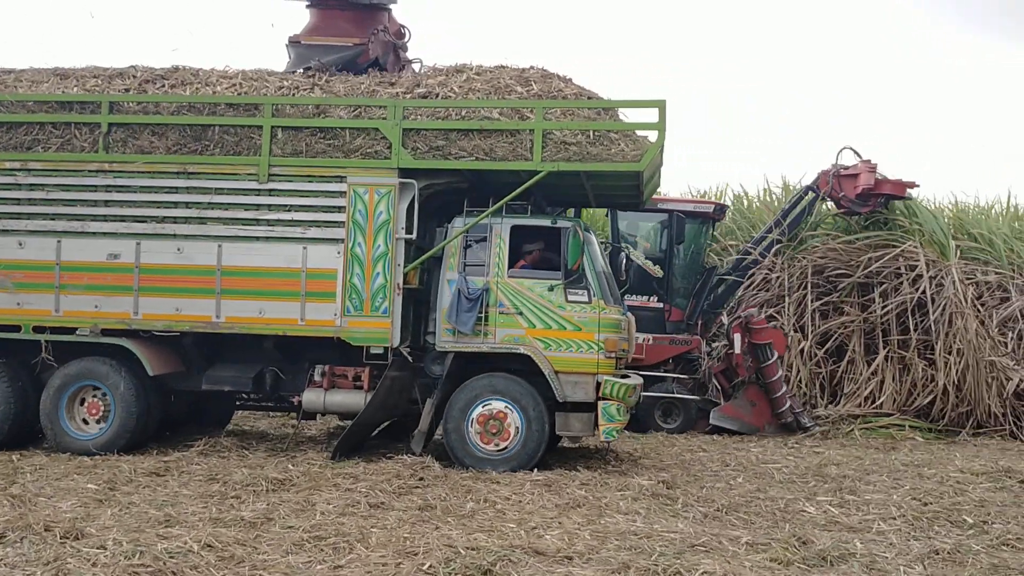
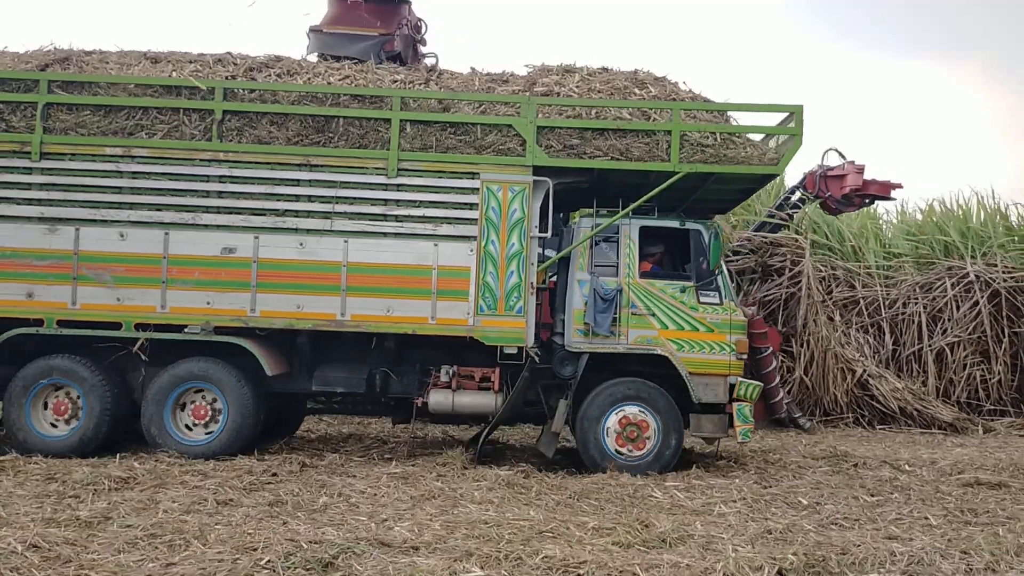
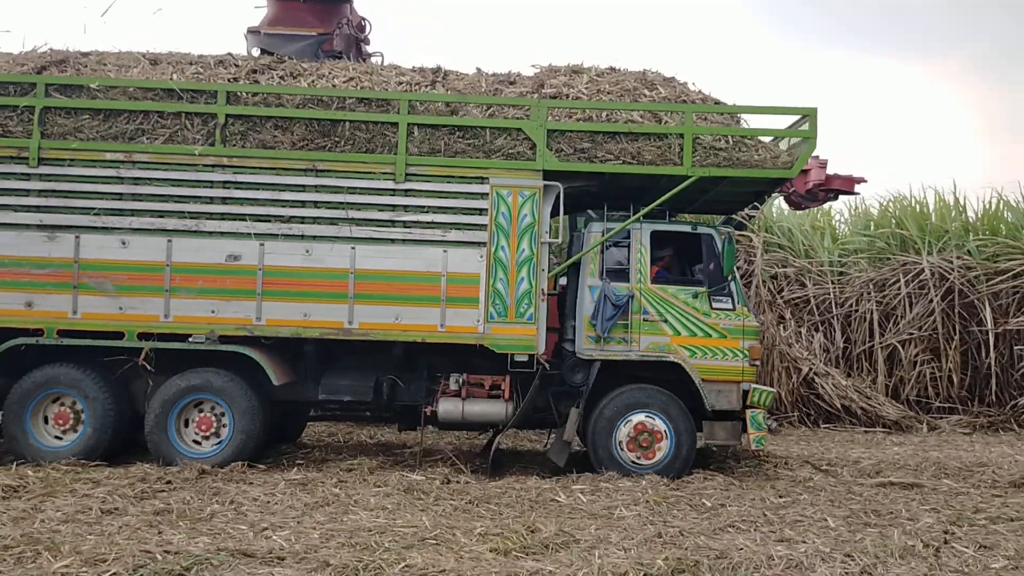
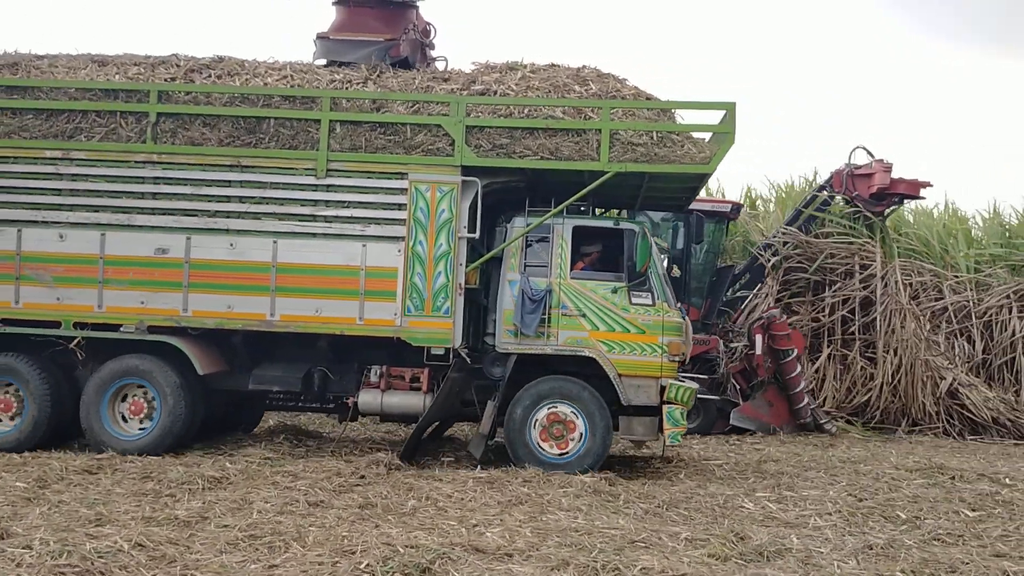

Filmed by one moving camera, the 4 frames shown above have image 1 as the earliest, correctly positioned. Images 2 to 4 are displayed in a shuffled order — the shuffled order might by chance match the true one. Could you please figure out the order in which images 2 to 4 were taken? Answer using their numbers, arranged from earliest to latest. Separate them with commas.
4, 2, 3
